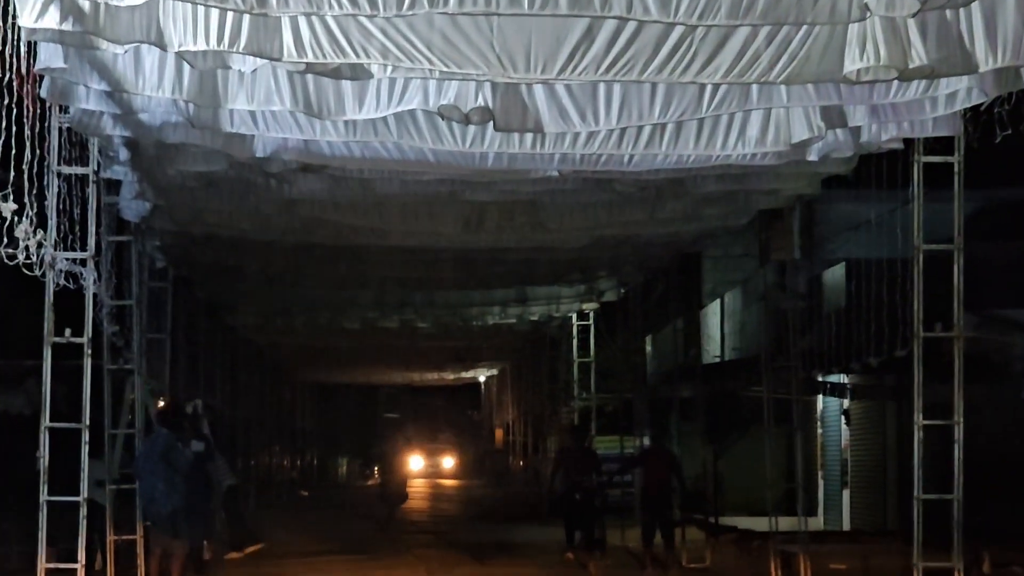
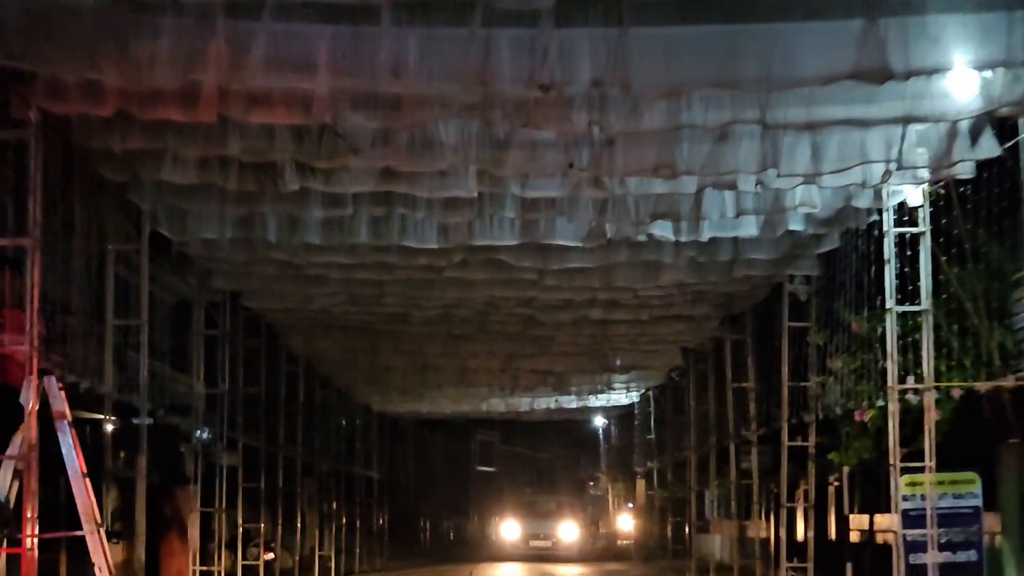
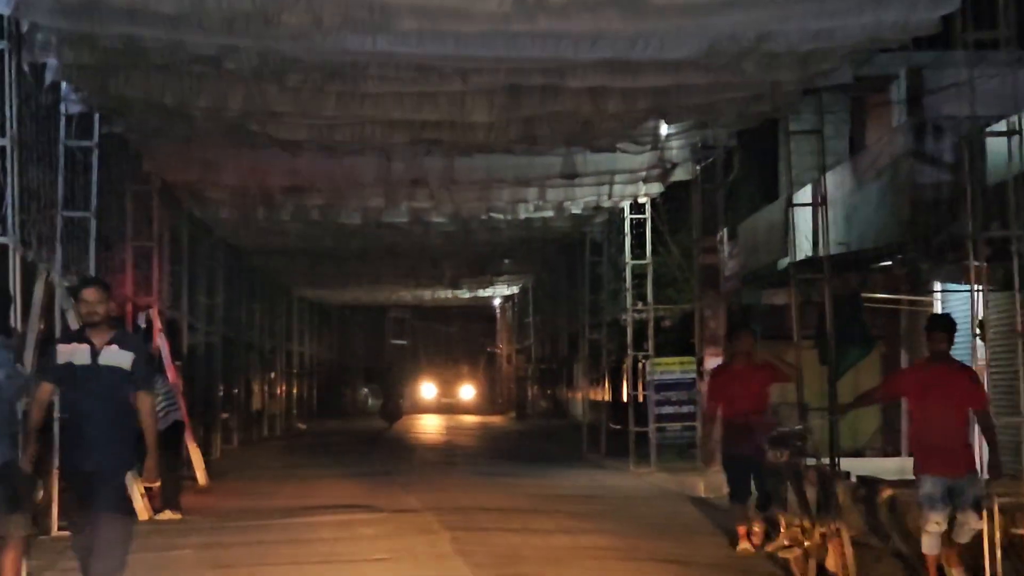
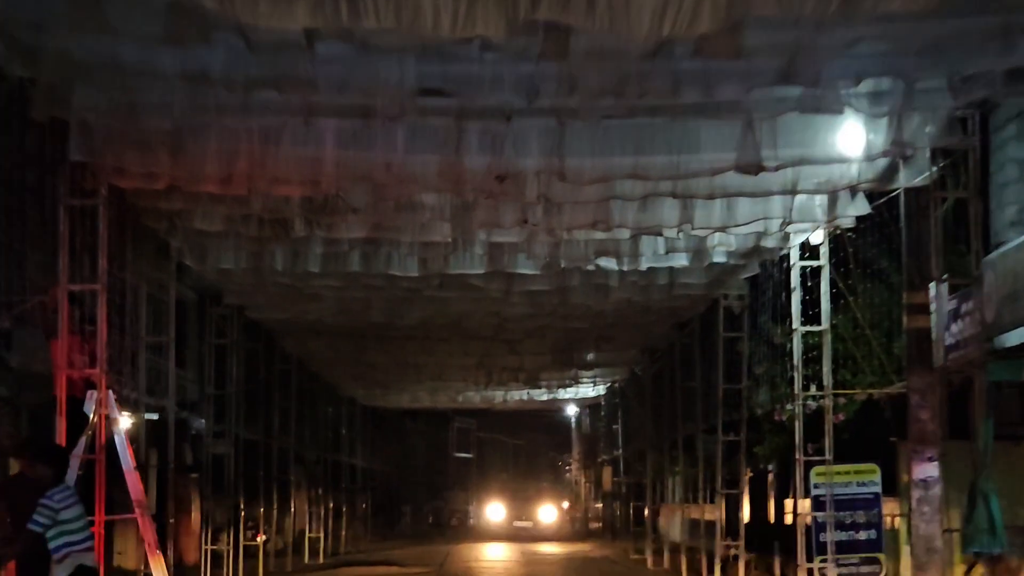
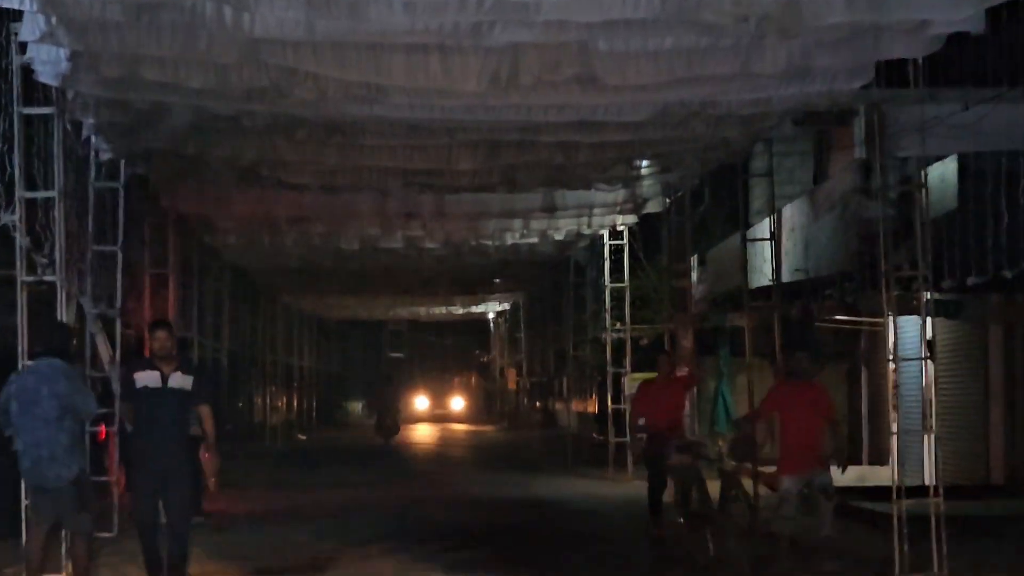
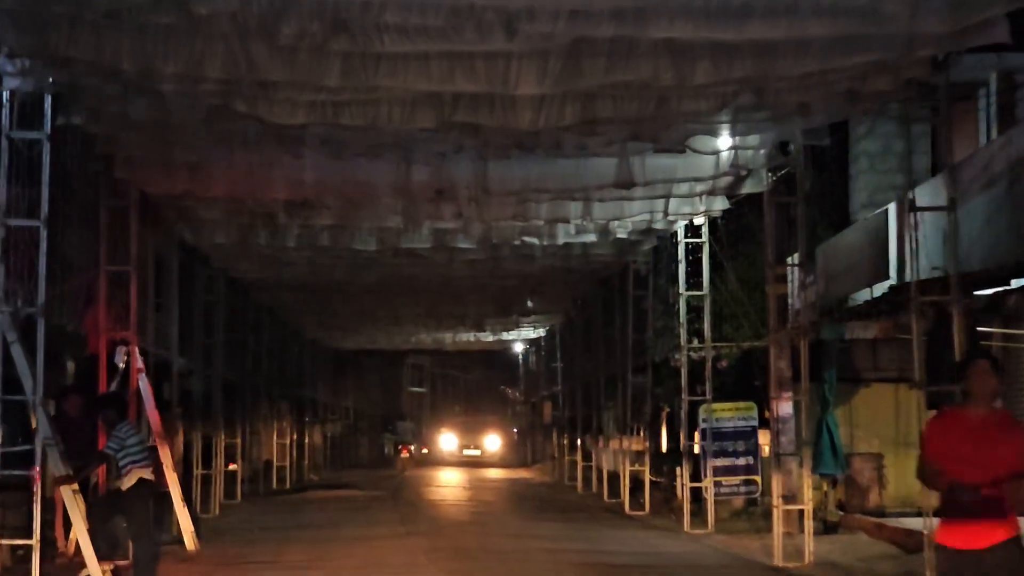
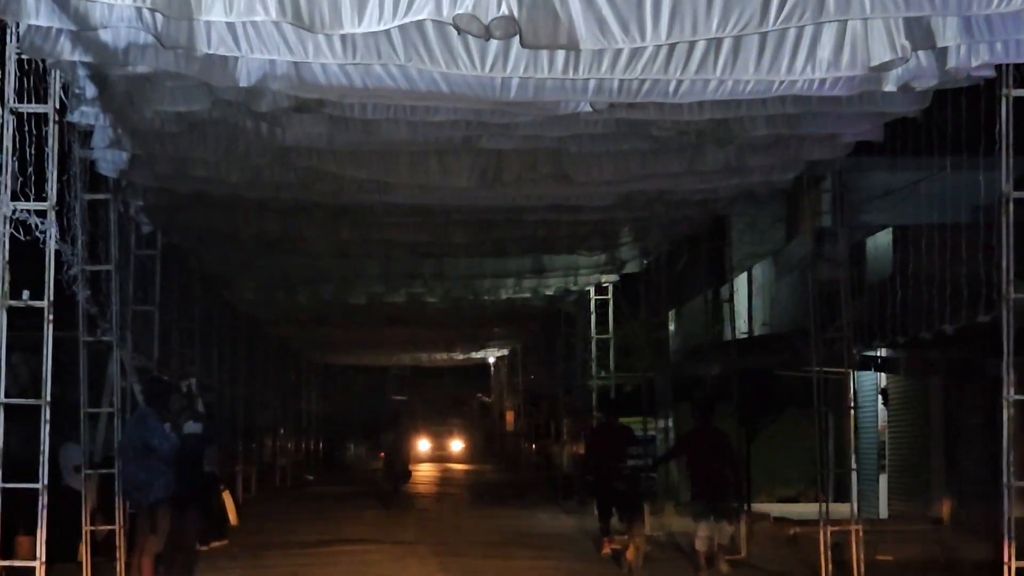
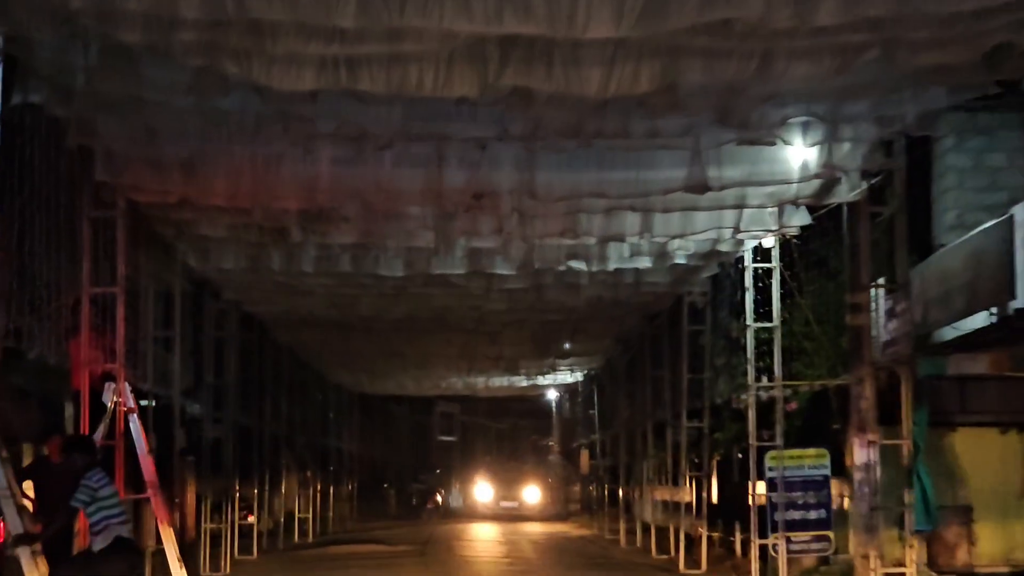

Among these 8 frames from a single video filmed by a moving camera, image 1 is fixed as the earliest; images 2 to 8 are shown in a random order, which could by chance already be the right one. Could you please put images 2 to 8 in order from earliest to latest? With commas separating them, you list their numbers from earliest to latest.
7, 5, 3, 6, 8, 4, 2
